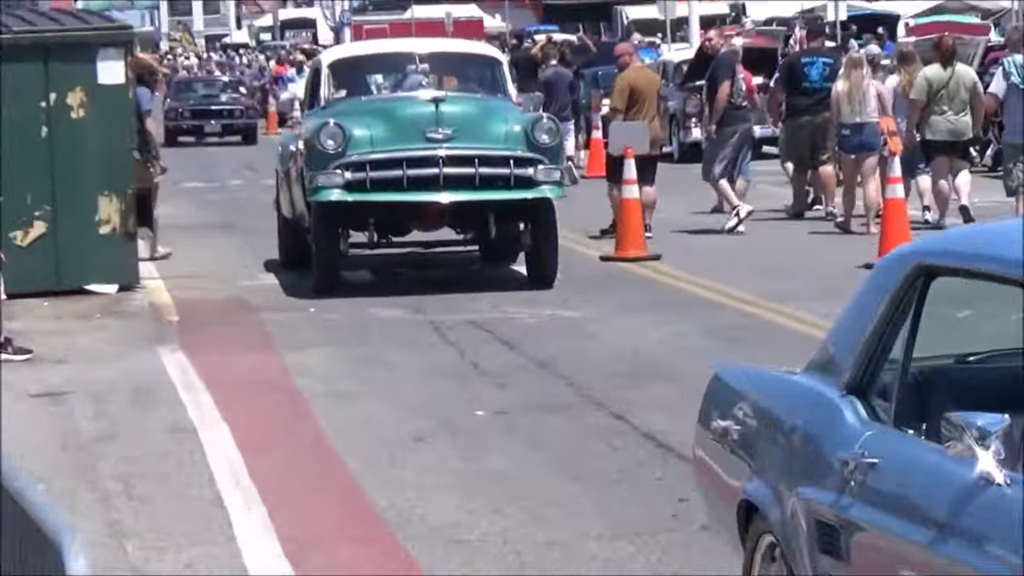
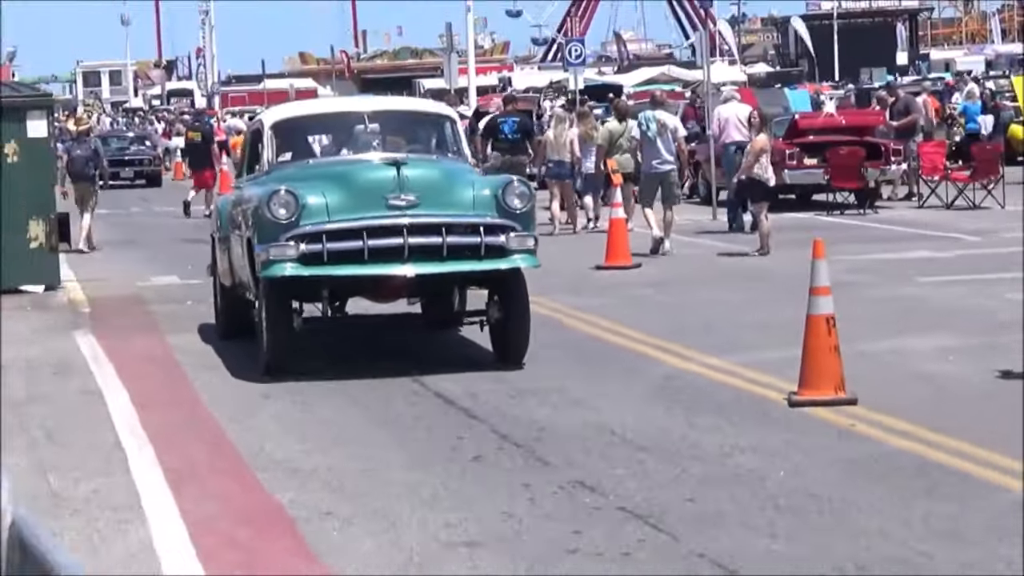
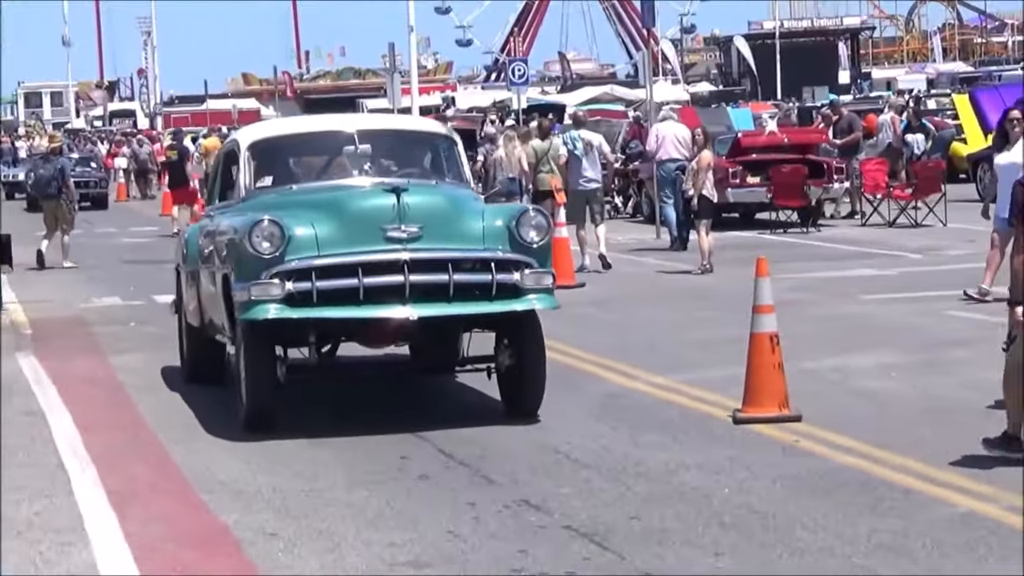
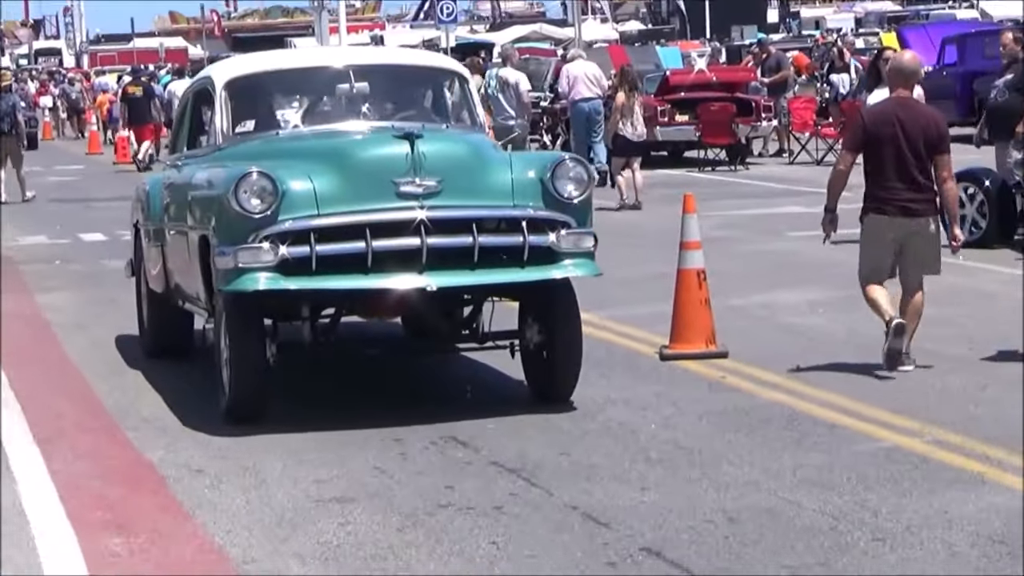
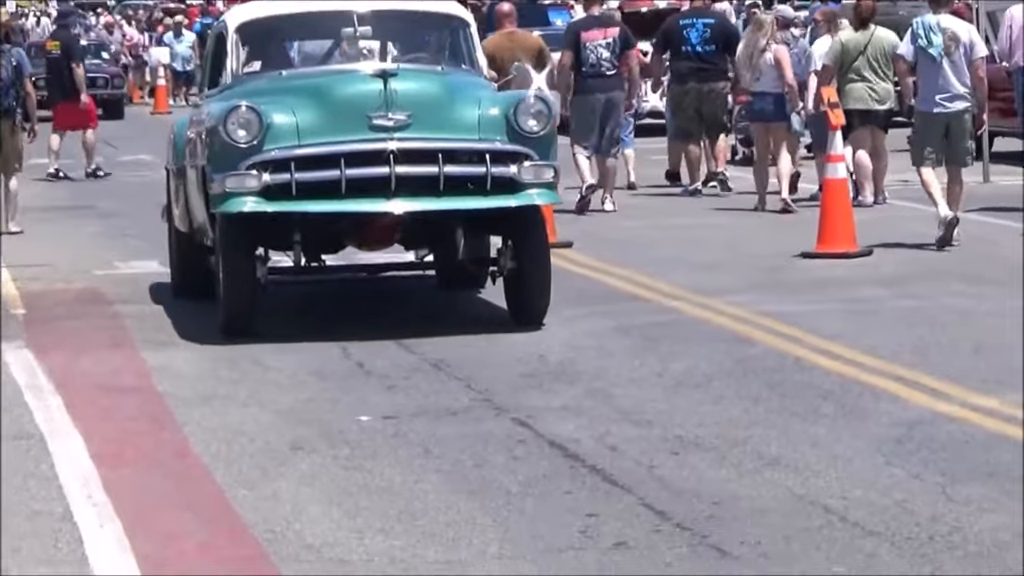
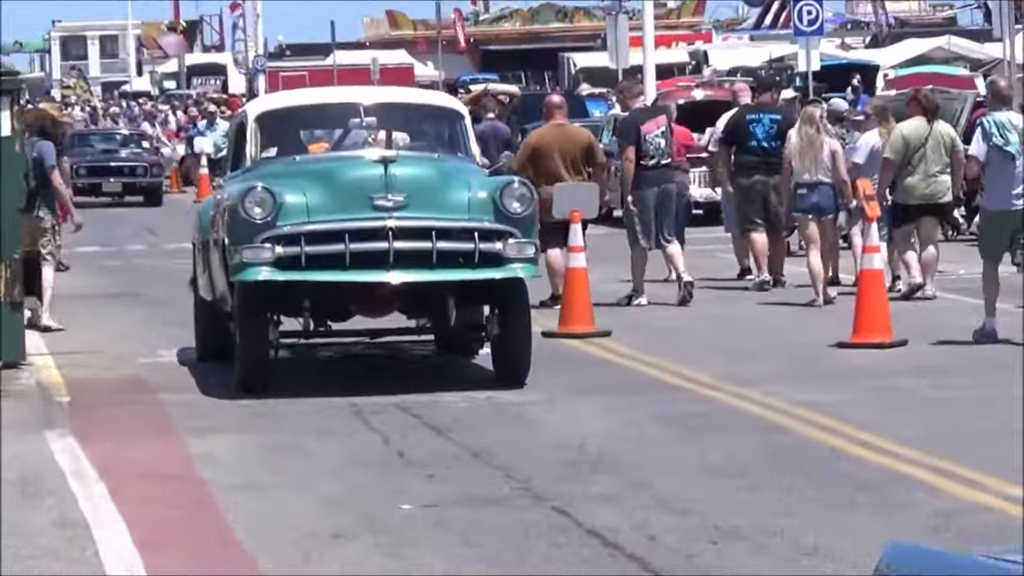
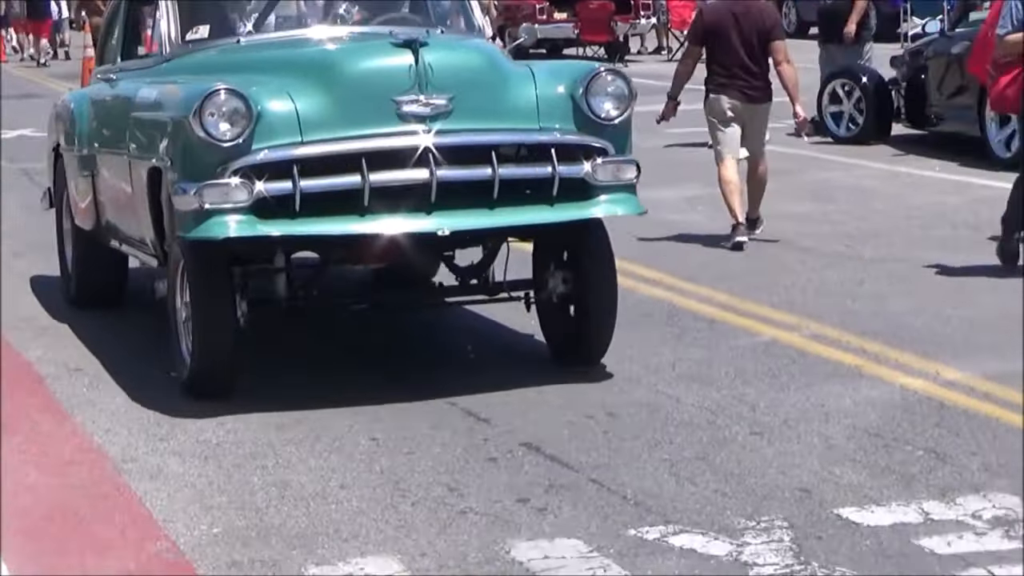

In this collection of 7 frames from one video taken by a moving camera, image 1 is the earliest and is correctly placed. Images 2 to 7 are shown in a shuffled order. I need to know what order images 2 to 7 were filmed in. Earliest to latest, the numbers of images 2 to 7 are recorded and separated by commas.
6, 5, 2, 3, 4, 7
